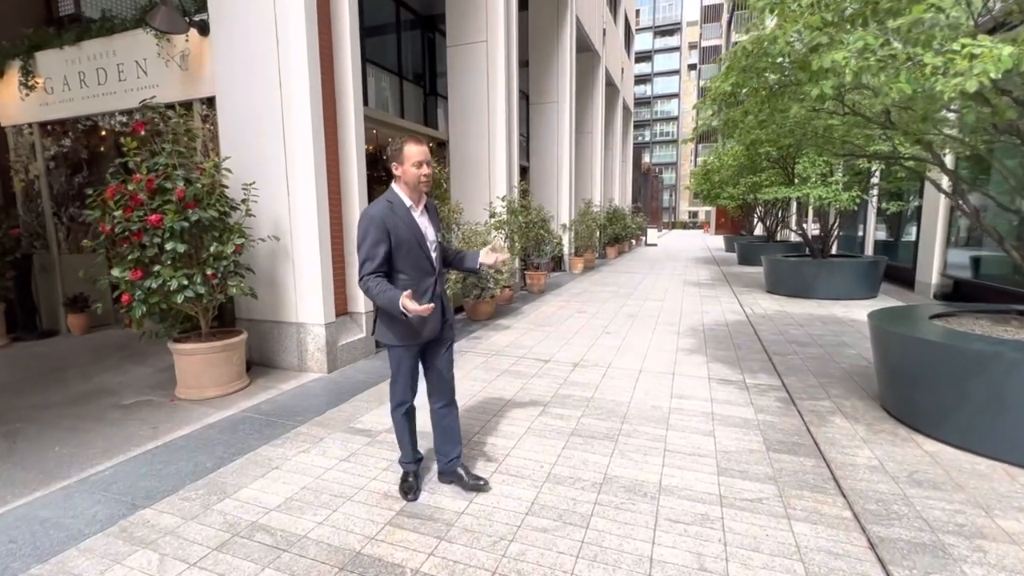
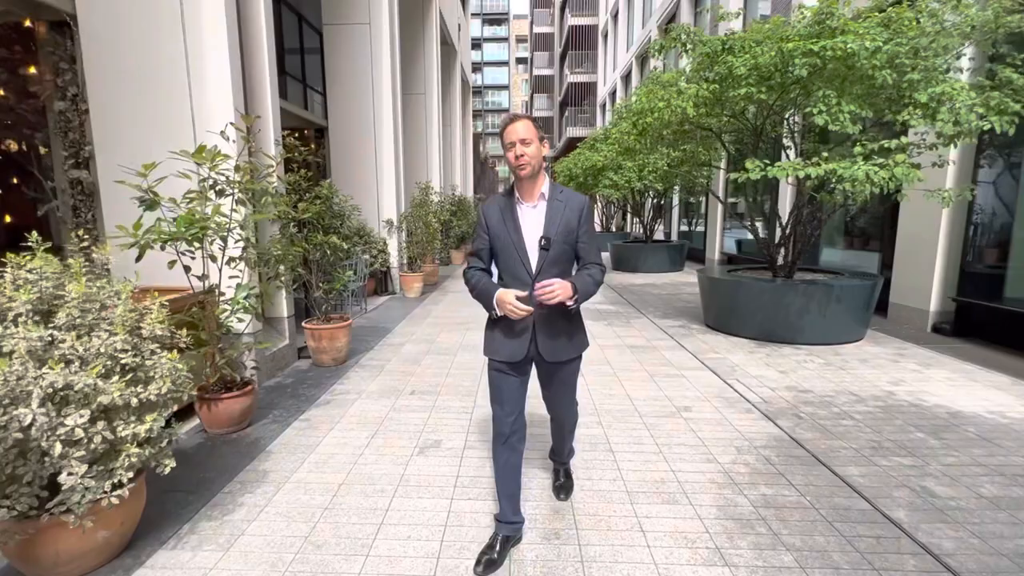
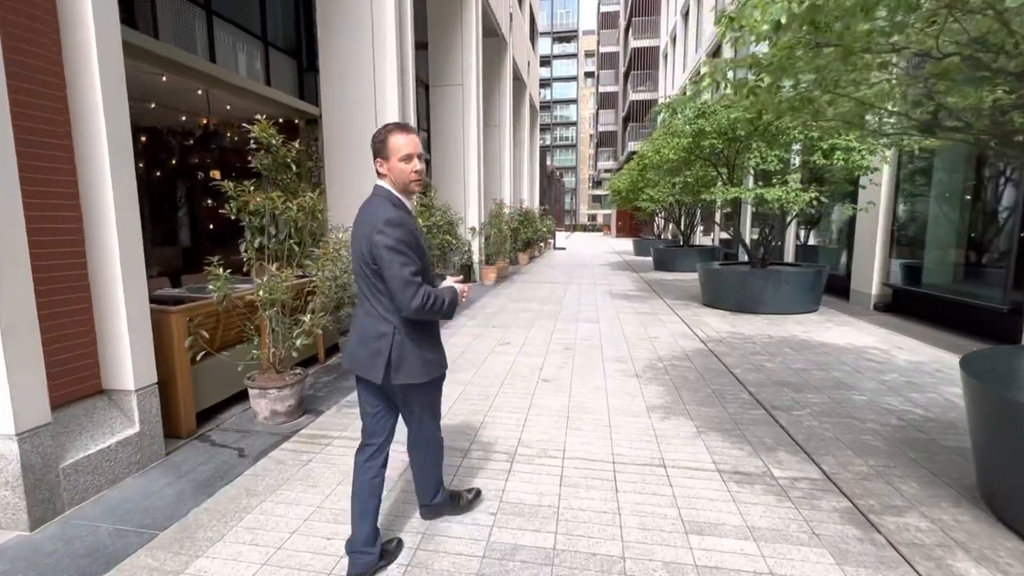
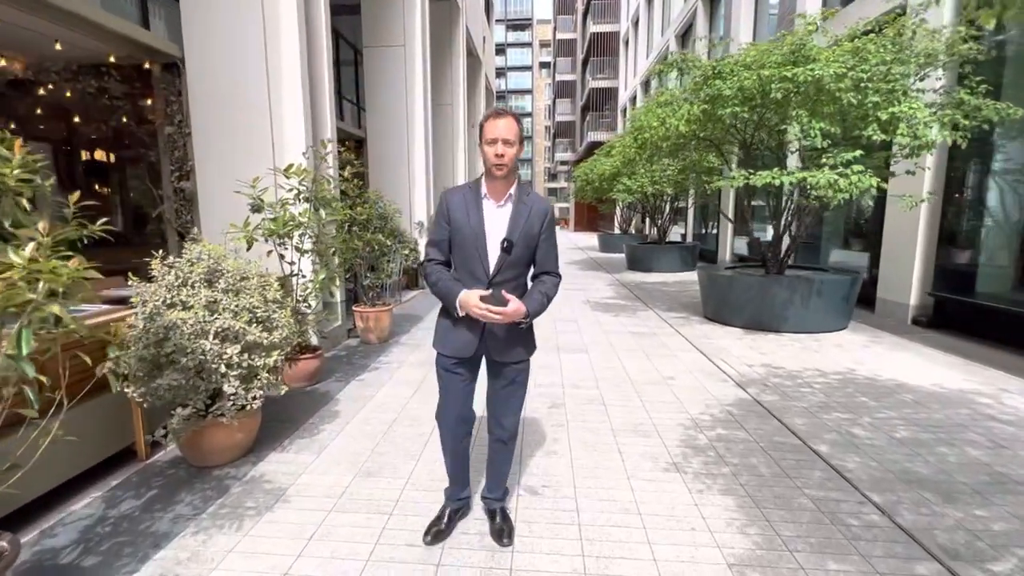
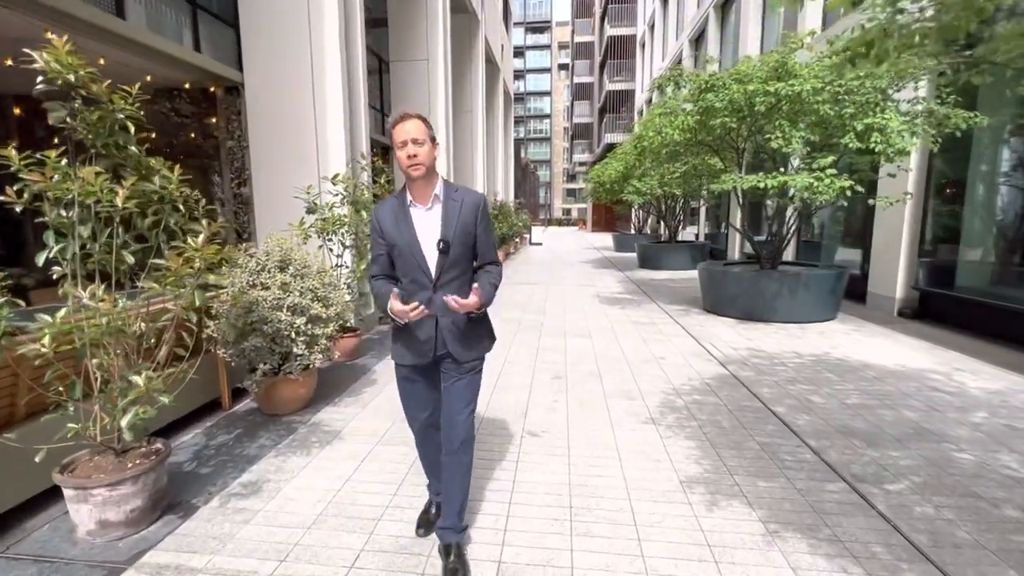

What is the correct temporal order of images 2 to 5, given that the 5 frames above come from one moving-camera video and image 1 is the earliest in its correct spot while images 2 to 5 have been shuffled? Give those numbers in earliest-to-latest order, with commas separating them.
3, 5, 4, 2
